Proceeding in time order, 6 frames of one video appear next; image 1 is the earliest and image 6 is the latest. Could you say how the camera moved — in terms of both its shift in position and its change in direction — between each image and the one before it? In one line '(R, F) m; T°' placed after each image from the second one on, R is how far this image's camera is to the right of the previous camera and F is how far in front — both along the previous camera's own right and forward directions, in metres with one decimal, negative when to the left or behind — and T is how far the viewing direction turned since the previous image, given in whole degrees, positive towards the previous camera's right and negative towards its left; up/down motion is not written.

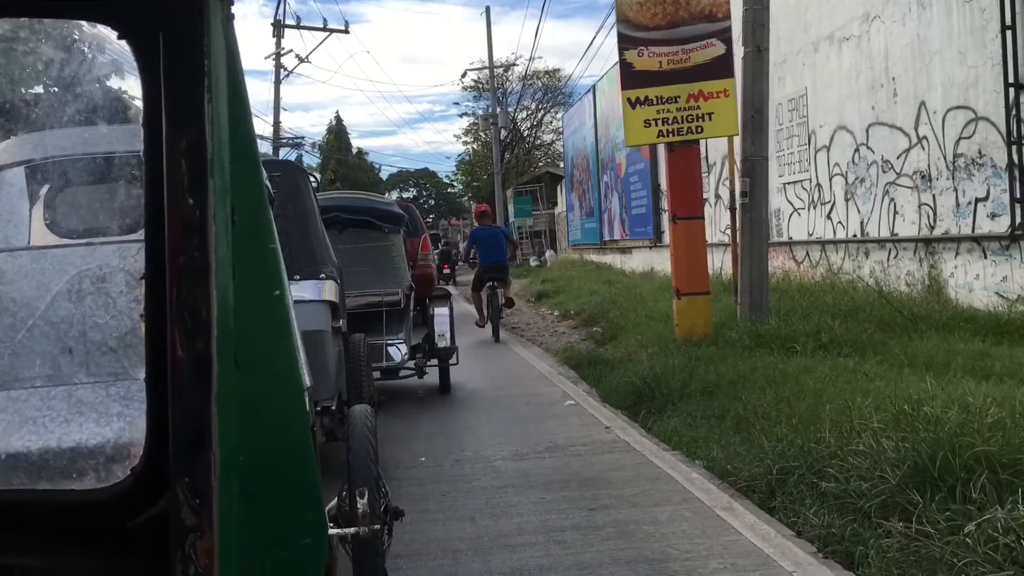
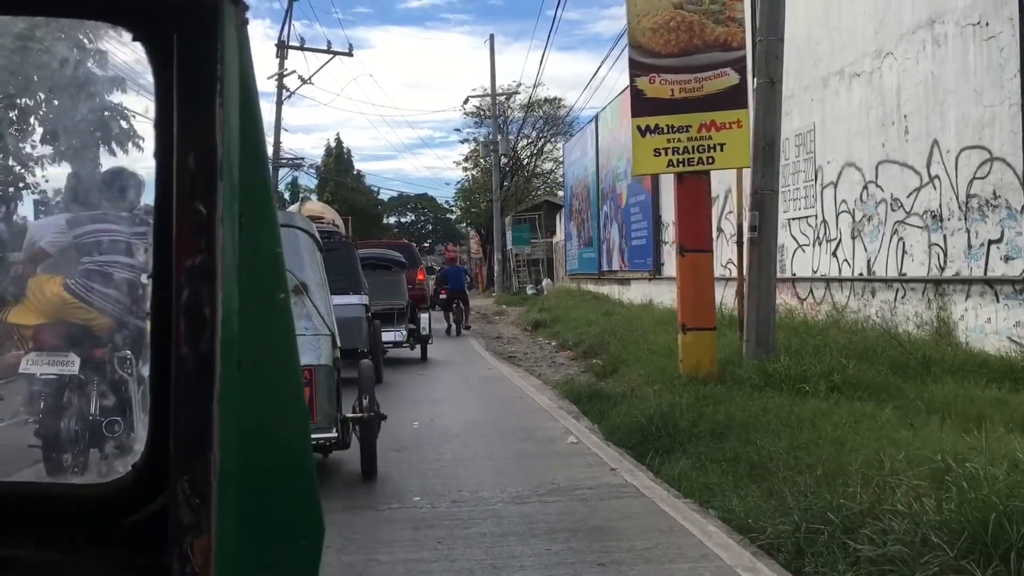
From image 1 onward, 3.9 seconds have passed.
(-0.1, +0.3) m; 0°
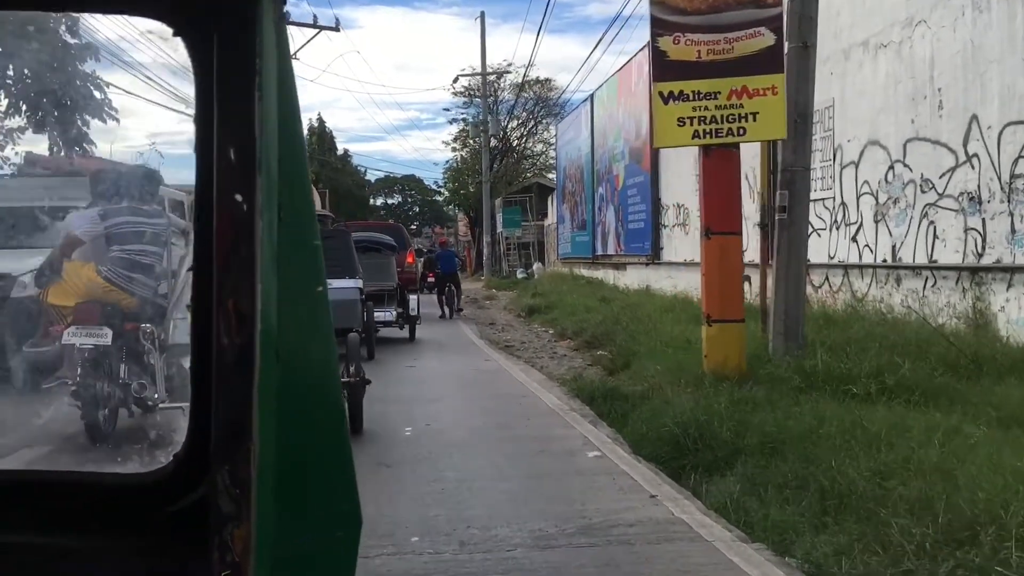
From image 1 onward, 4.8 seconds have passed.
(-0.2, +1.1) m; +1°
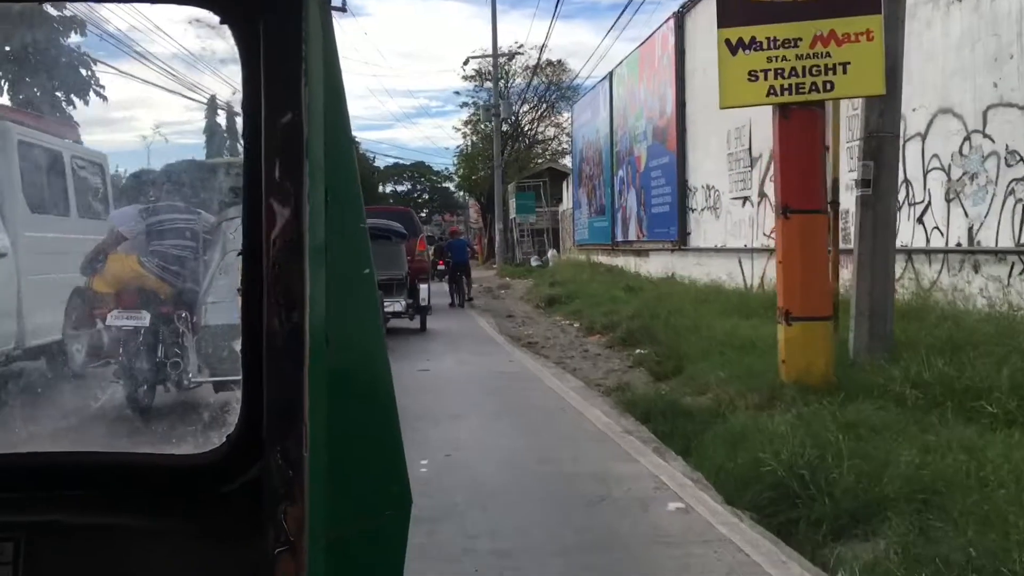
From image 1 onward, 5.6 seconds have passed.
(-0.2, +1.6) m; -1°
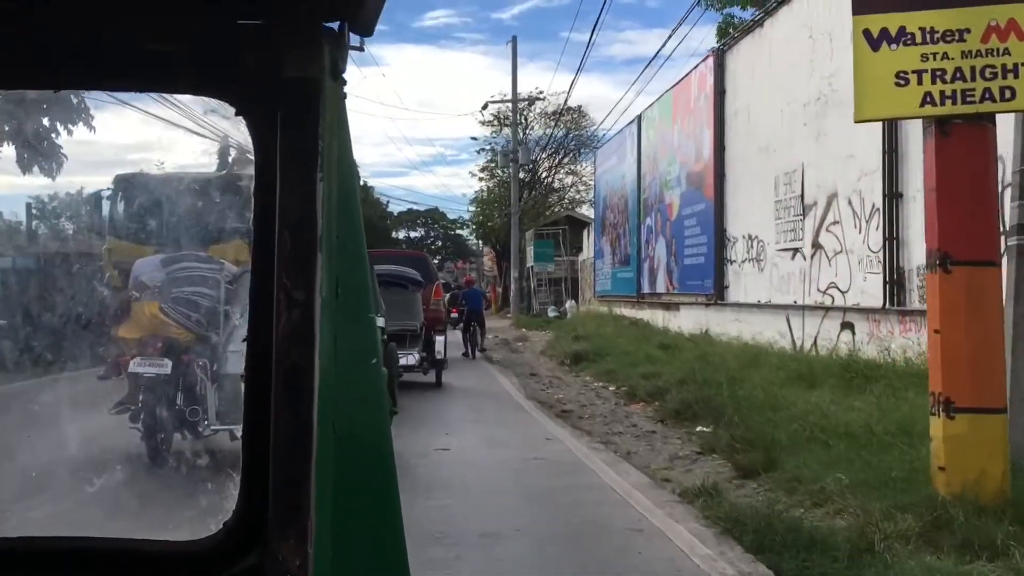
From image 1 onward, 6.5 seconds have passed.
(-0.3, +1.9) m; -1°
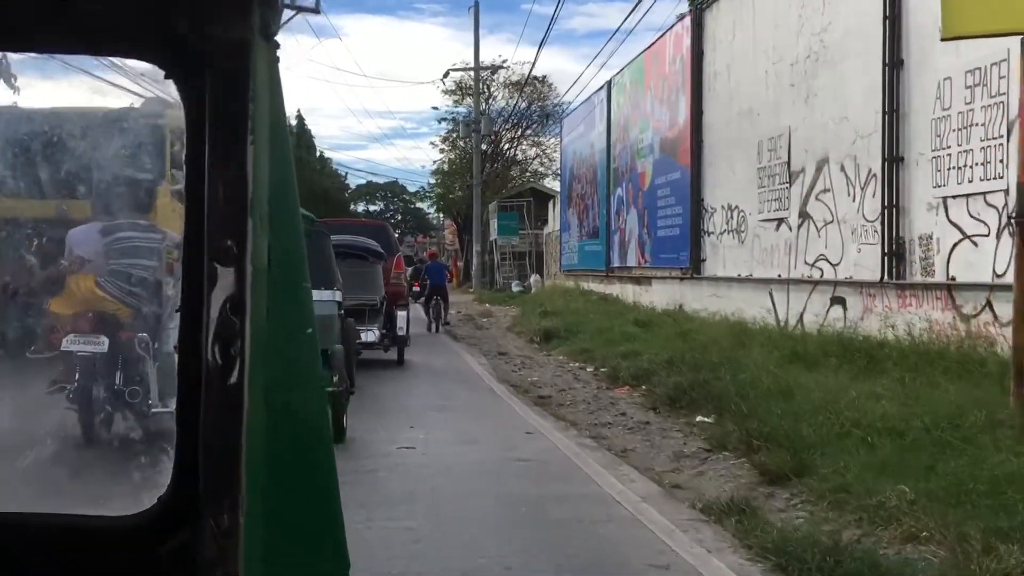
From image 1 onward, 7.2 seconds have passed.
(-0.1, +1.3) m; +2°
